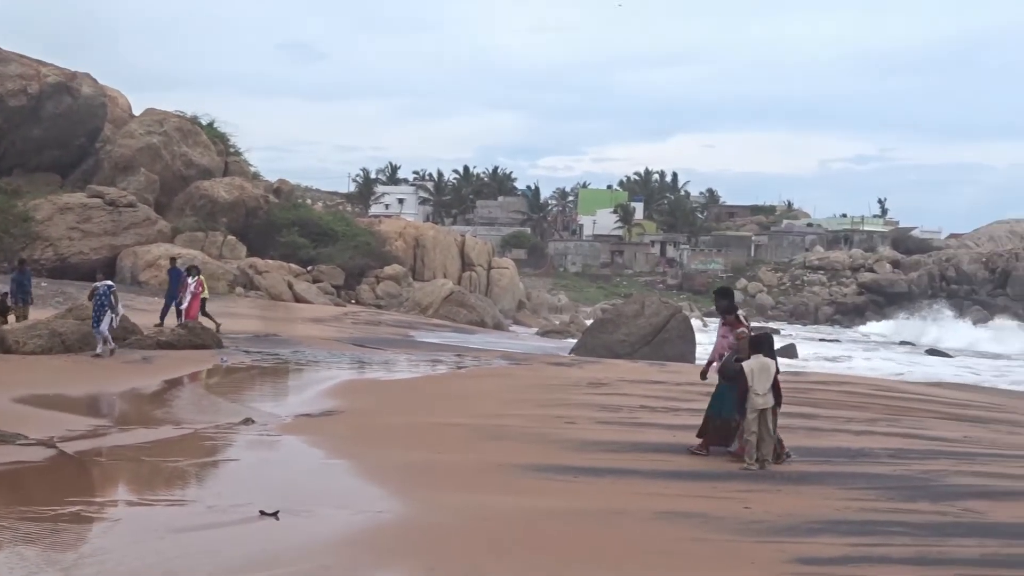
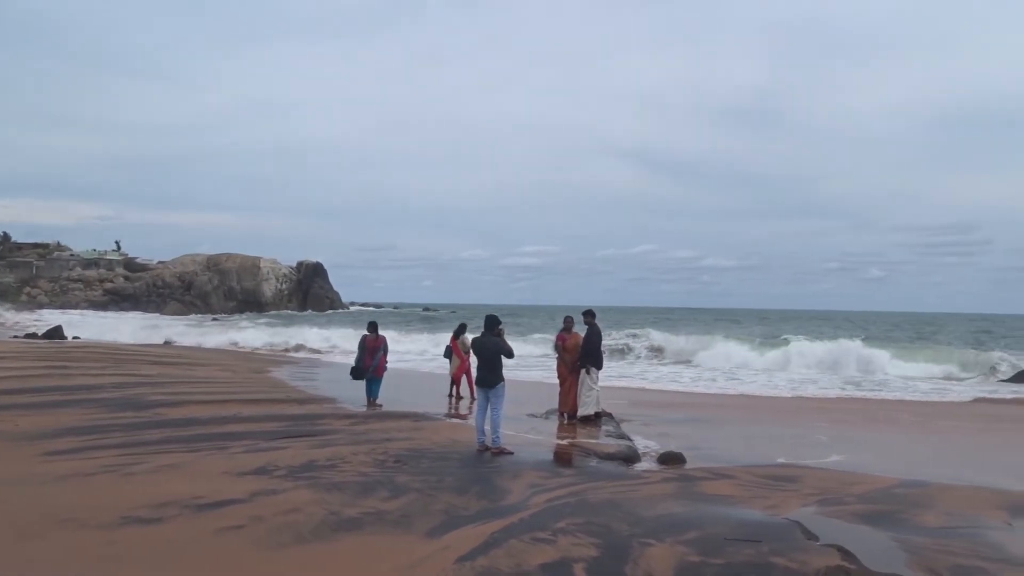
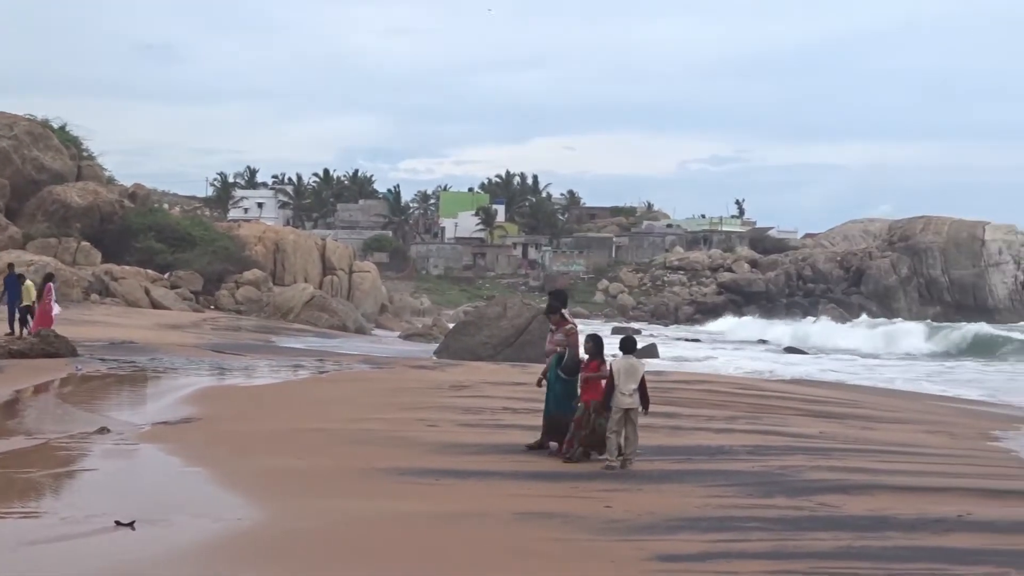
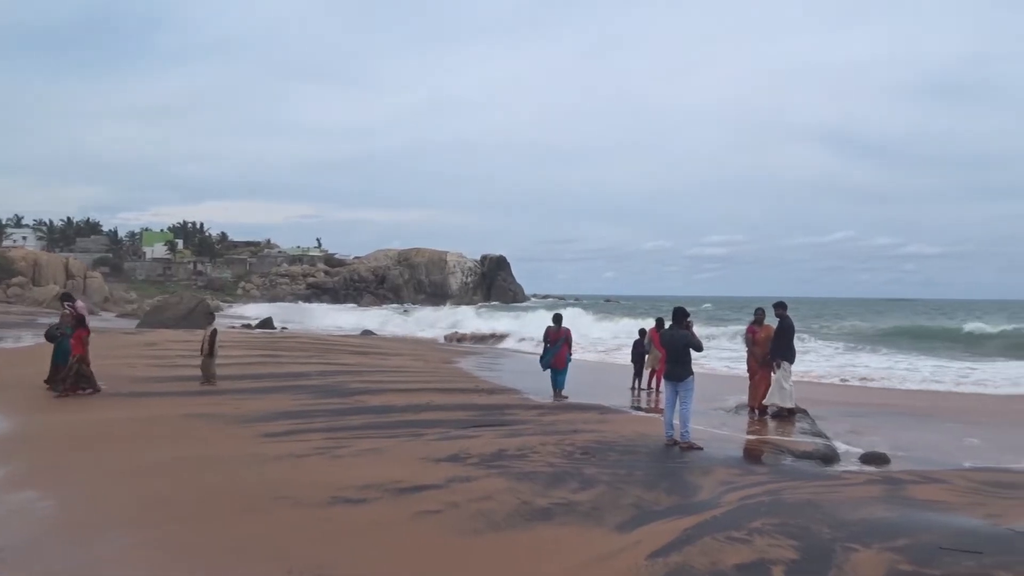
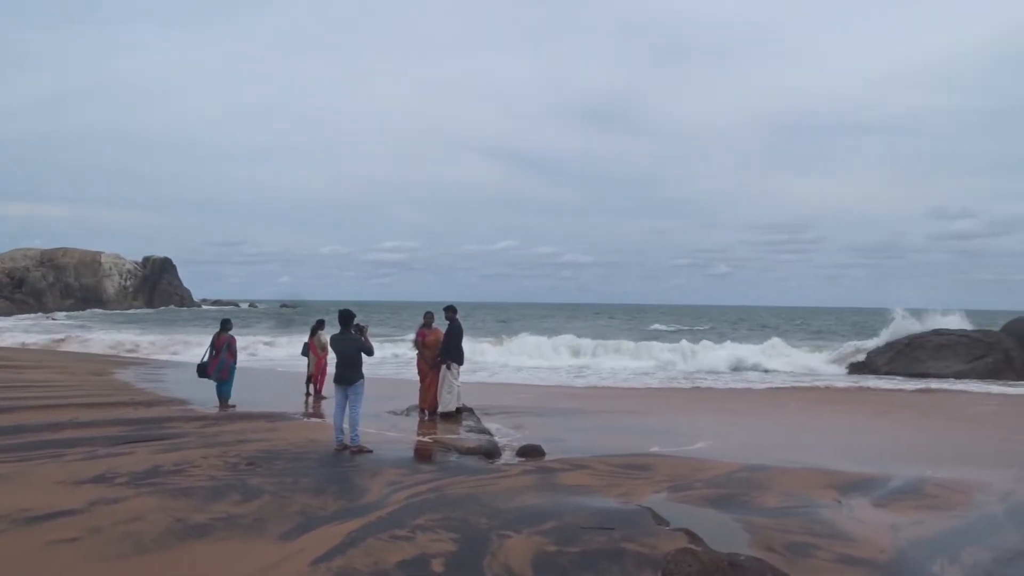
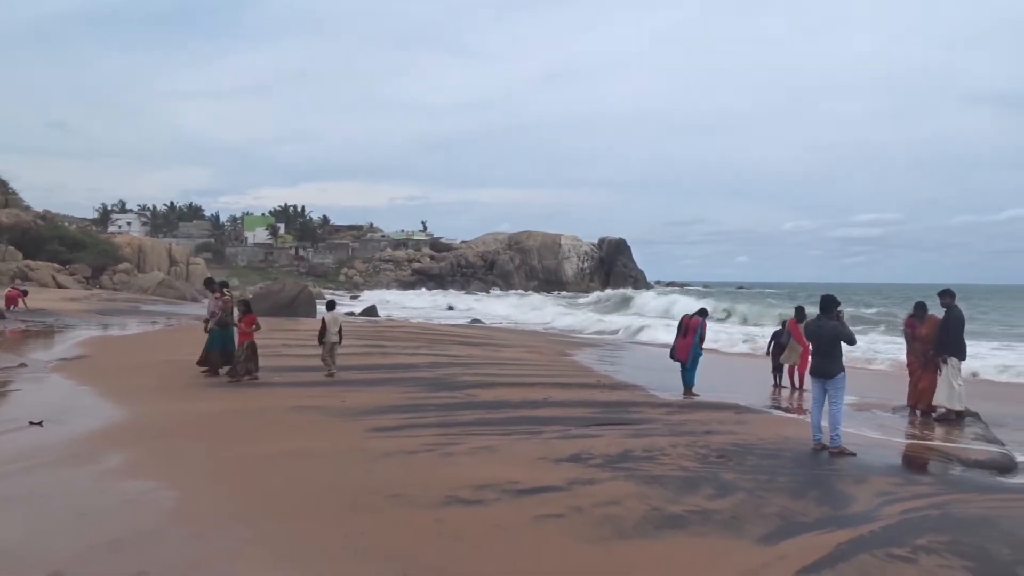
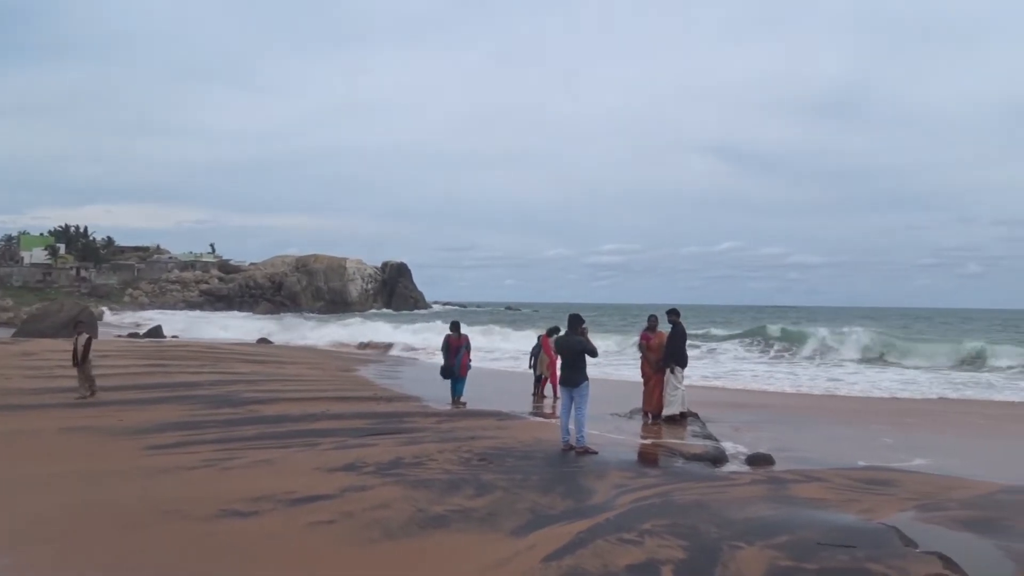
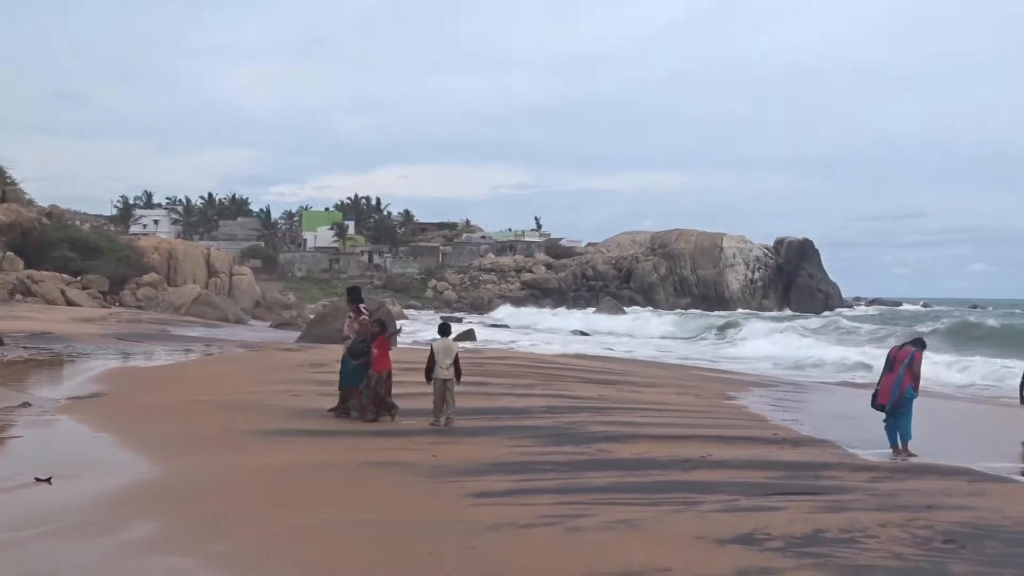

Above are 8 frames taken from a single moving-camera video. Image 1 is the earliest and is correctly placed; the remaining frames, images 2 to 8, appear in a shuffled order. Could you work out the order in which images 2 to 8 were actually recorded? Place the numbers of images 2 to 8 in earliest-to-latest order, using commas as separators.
3, 8, 6, 4, 7, 2, 5
